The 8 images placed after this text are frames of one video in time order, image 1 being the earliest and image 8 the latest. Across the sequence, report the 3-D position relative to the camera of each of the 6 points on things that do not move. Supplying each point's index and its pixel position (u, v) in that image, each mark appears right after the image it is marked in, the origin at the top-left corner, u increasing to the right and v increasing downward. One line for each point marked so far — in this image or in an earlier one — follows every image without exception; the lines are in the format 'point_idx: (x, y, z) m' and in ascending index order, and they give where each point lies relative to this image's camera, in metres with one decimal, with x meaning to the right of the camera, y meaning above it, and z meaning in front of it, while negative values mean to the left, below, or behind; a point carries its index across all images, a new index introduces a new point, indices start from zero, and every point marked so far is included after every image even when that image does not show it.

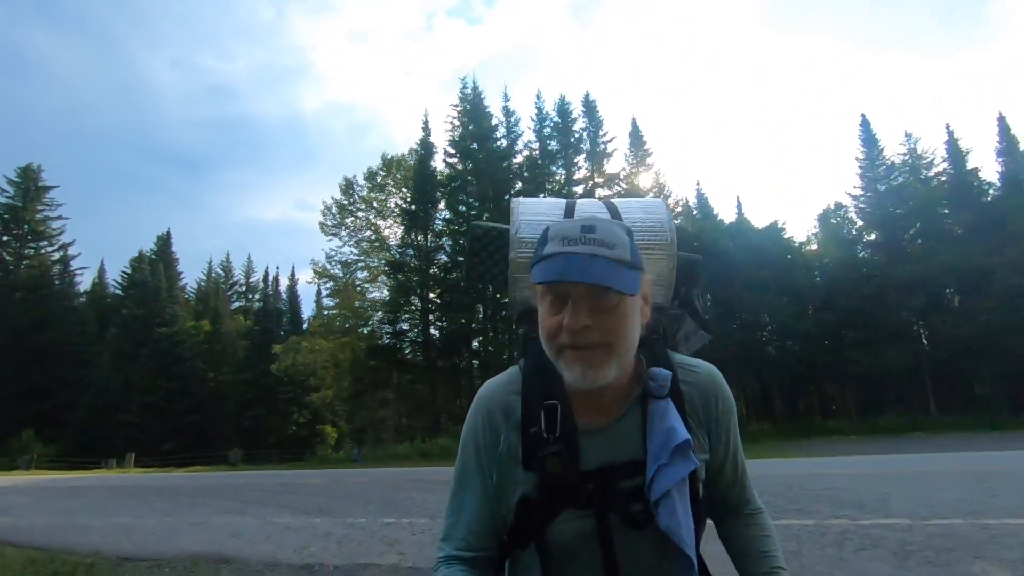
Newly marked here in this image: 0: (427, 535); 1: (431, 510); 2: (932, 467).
0: (-0.9, -2.6, +7.9) m
1: (-1.1, -2.9, +9.5) m
2: (+5.0, -2.2, +9.0) m
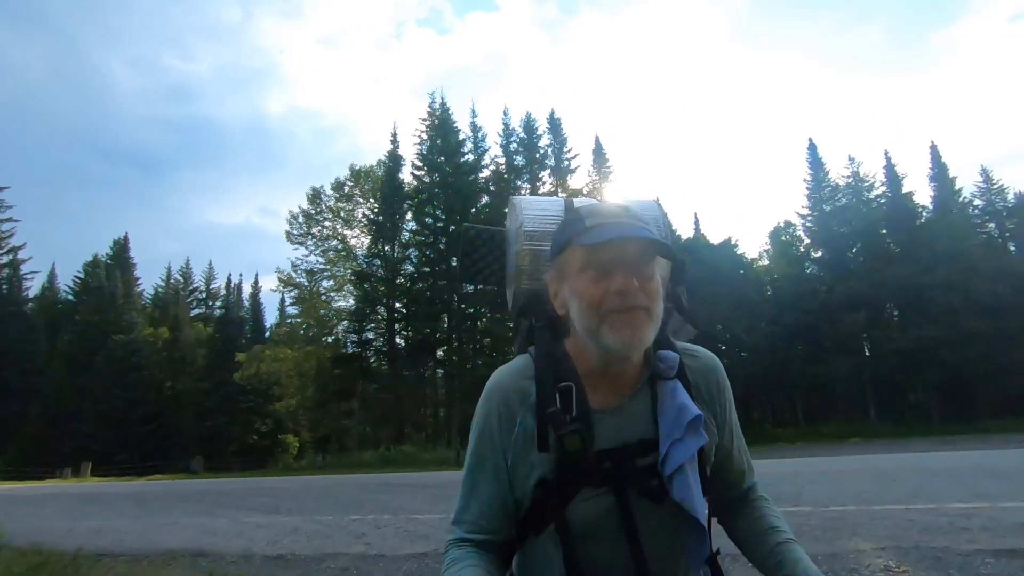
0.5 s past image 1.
0: (-1.4, -2.8, +8.6) m
1: (-1.6, -3.0, +10.3) m
2: (+4.5, -2.4, +10.0) m
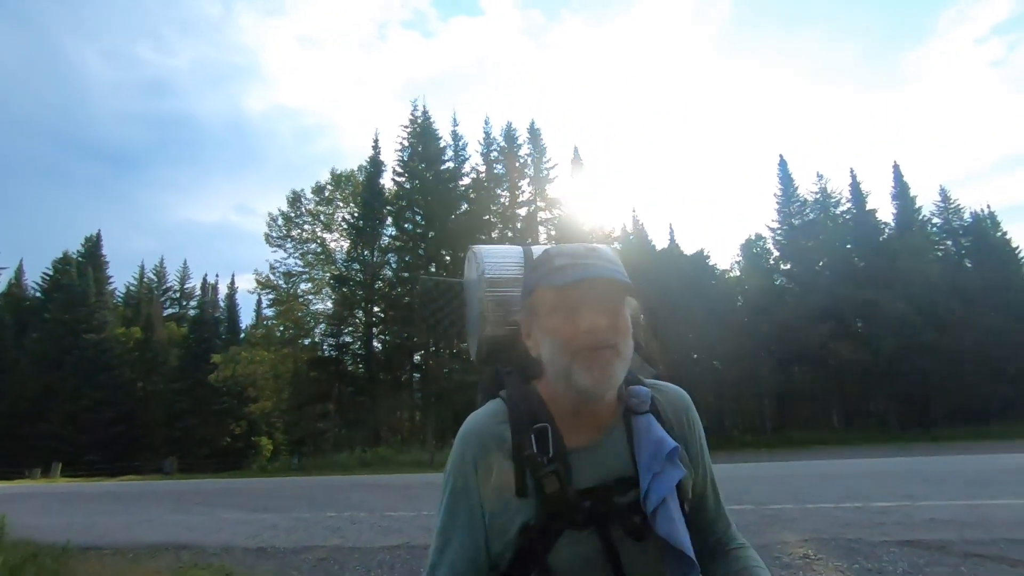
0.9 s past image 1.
0: (-1.8, -2.9, +9.1) m
1: (-2.1, -3.2, +10.7) m
2: (+4.1, -2.6, +10.7) m
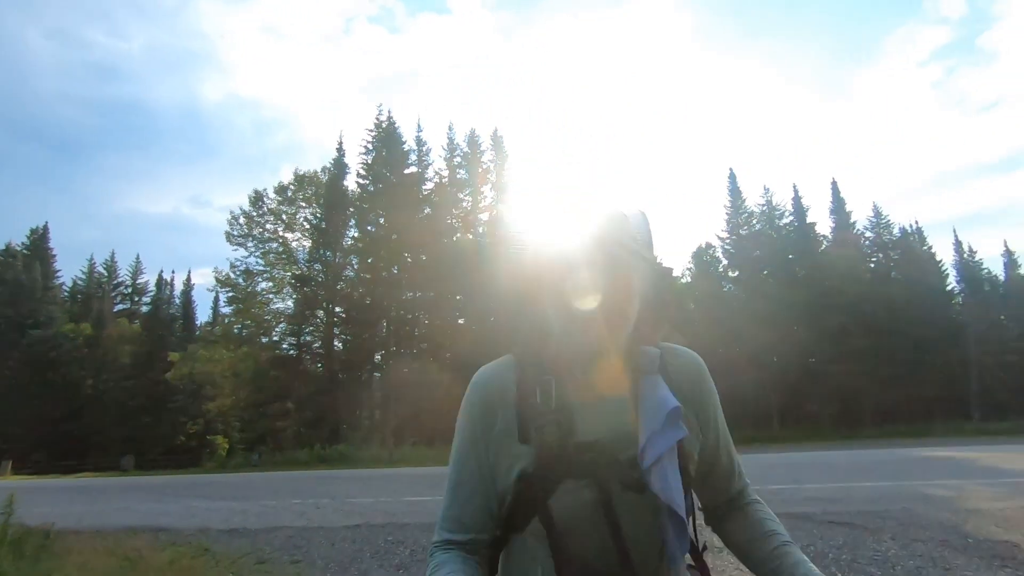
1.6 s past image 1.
0: (-2.5, -3.0, +10.0) m
1: (-2.9, -3.2, +11.7) m
2: (+3.3, -2.8, +11.9) m
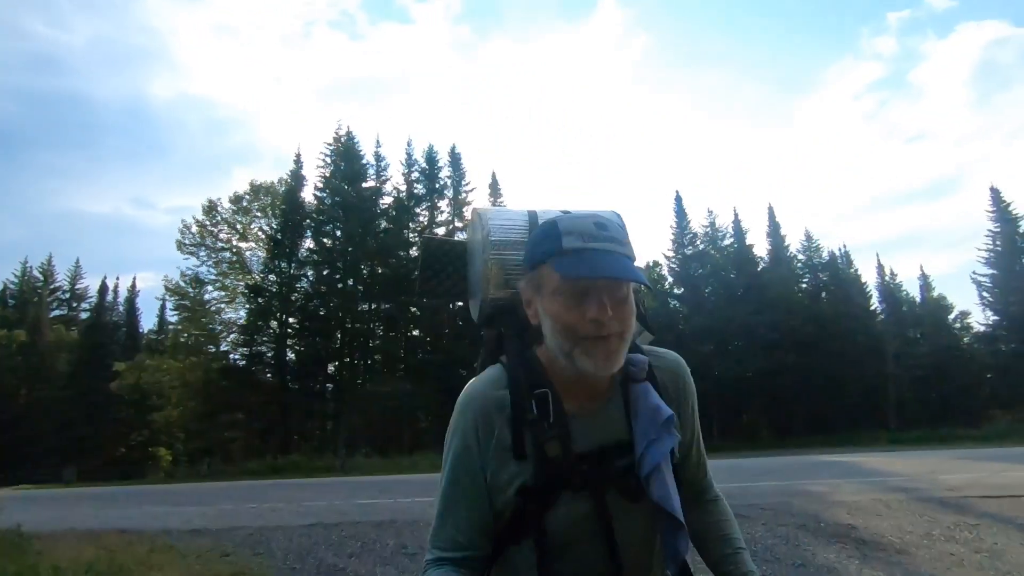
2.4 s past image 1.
0: (-3.3, -3.3, +10.8) m
1: (-3.8, -3.5, +12.4) m
2: (+2.3, -3.2, +13.0) m
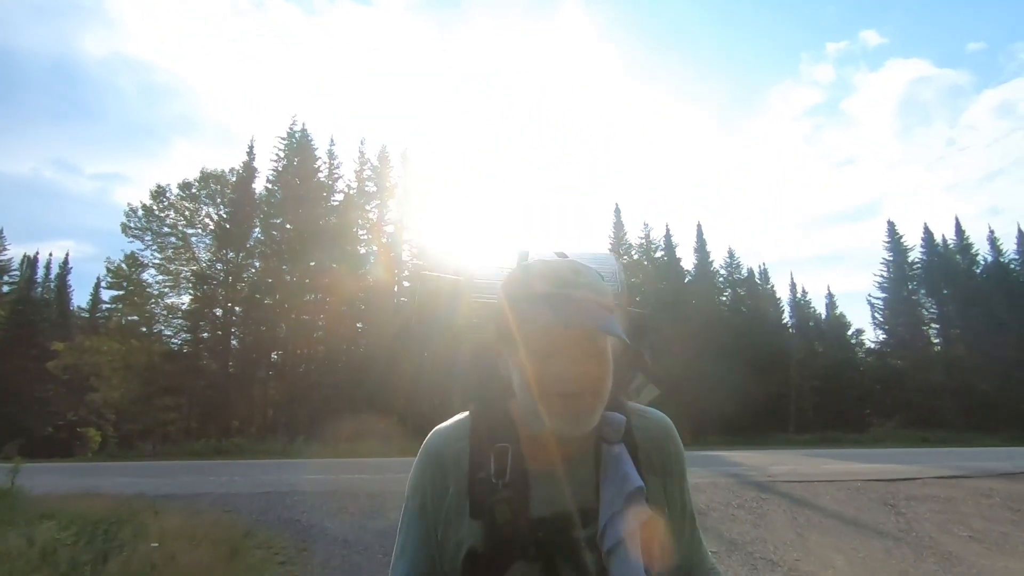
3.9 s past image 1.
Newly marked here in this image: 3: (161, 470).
0: (-4.6, -3.3, +12.6) m
1: (-5.2, -3.6, +14.2) m
2: (+0.9, -3.5, +15.2) m
3: (-7.2, -3.8, +15.3) m
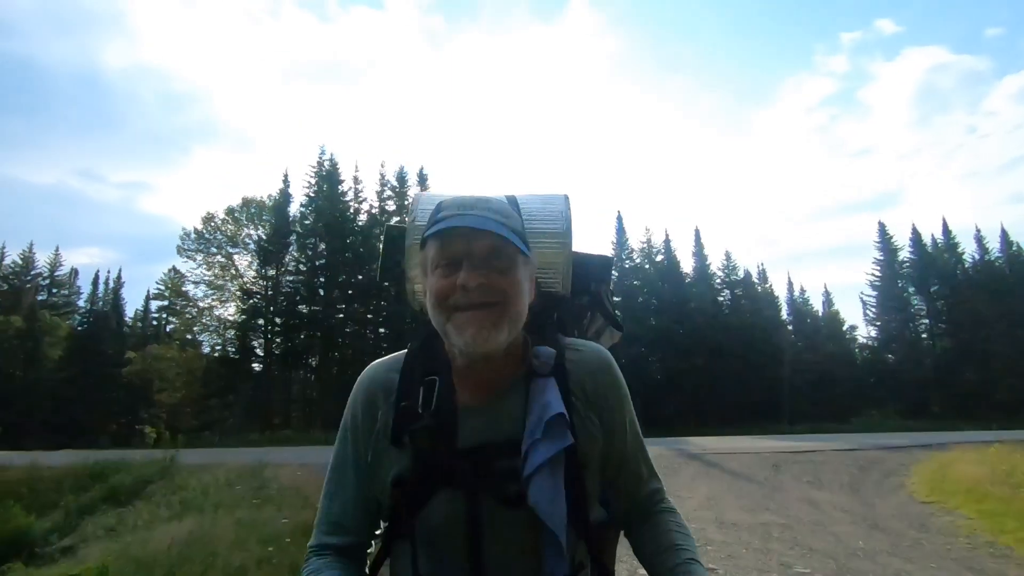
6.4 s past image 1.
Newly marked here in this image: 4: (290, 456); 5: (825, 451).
0: (-4.5, -3.8, +16.0) m
1: (-5.1, -4.1, +17.6) m
2: (+1.1, -3.9, +18.4) m
3: (-6.9, -4.4, +18.8) m
4: (-4.7, -3.8, +15.5) m
5: (+5.2, -2.7, +12.4) m
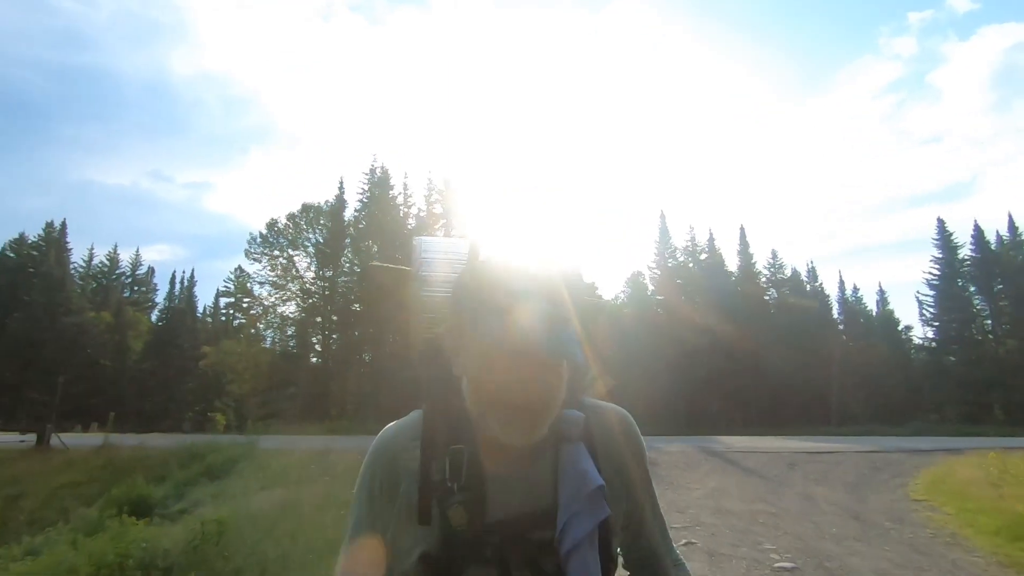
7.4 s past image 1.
0: (-3.7, -3.9, +17.3) m
1: (-4.1, -4.2, +18.9) m
2: (+2.1, -4.0, +19.3) m
3: (-5.9, -4.4, +20.2) m
4: (-3.9, -3.9, +16.7) m
5: (+5.8, -2.9, +12.9) m
